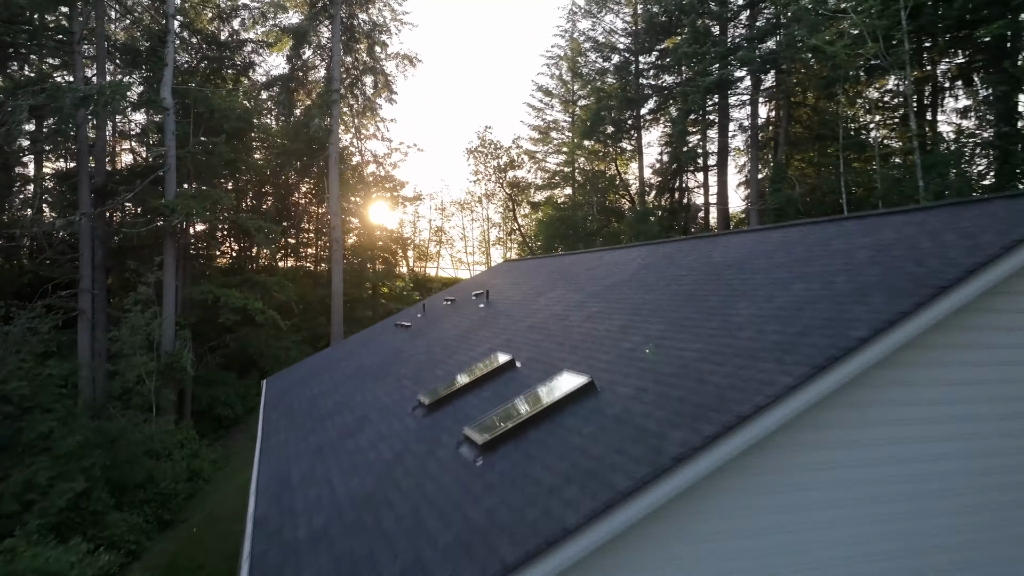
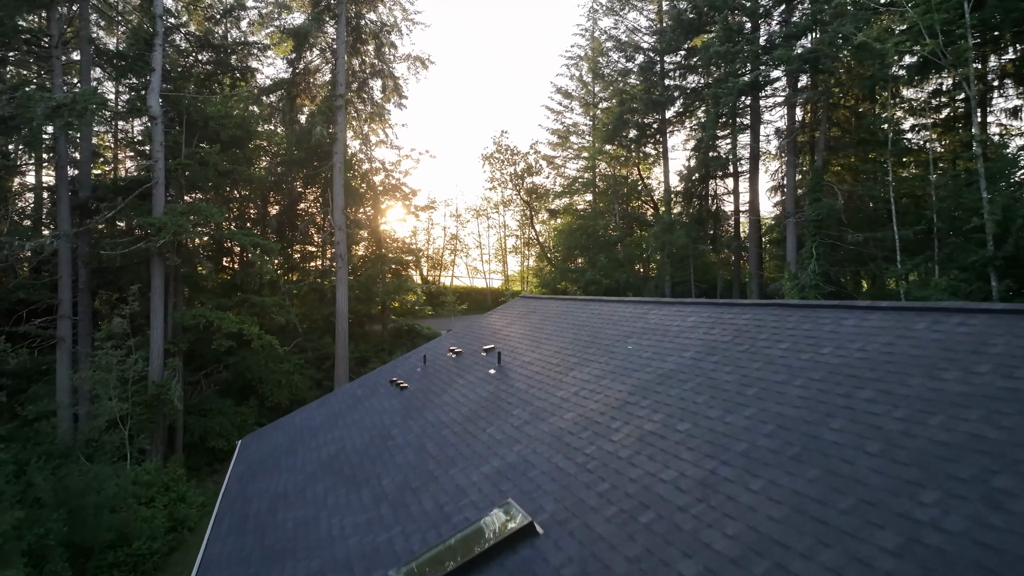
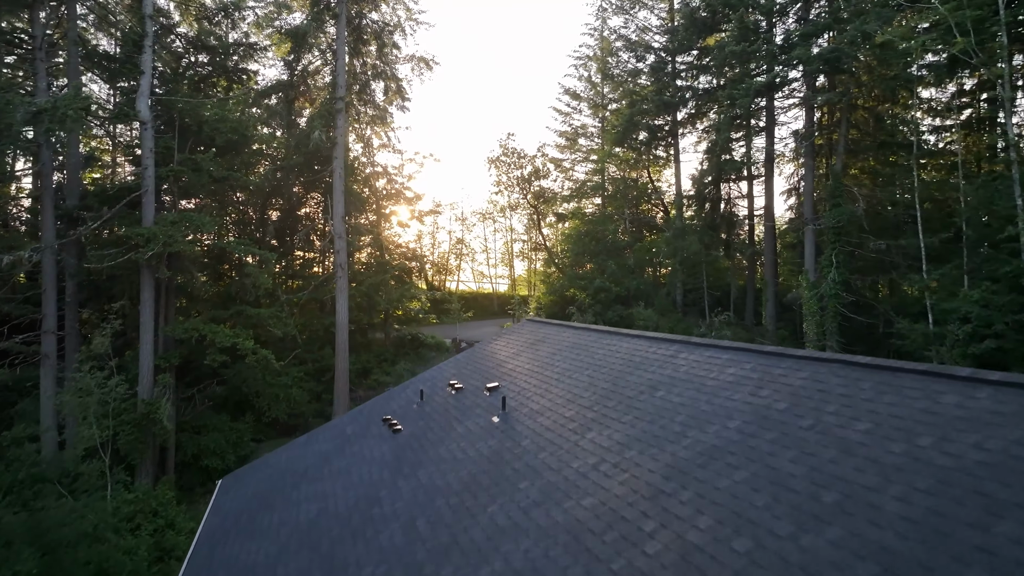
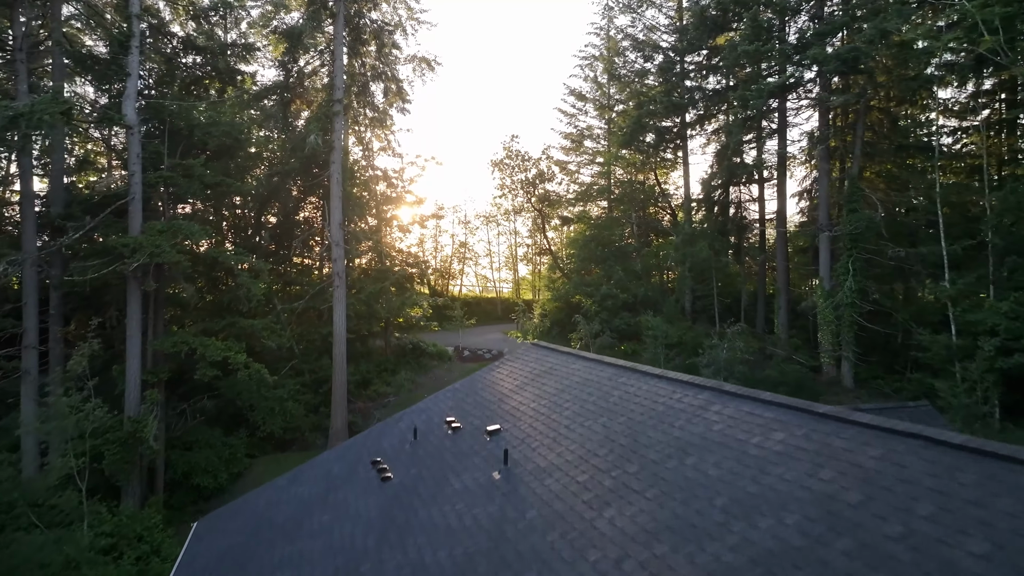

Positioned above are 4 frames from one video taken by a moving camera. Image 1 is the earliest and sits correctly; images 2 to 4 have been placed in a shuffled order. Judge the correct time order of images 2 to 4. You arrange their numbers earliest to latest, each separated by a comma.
2, 3, 4
